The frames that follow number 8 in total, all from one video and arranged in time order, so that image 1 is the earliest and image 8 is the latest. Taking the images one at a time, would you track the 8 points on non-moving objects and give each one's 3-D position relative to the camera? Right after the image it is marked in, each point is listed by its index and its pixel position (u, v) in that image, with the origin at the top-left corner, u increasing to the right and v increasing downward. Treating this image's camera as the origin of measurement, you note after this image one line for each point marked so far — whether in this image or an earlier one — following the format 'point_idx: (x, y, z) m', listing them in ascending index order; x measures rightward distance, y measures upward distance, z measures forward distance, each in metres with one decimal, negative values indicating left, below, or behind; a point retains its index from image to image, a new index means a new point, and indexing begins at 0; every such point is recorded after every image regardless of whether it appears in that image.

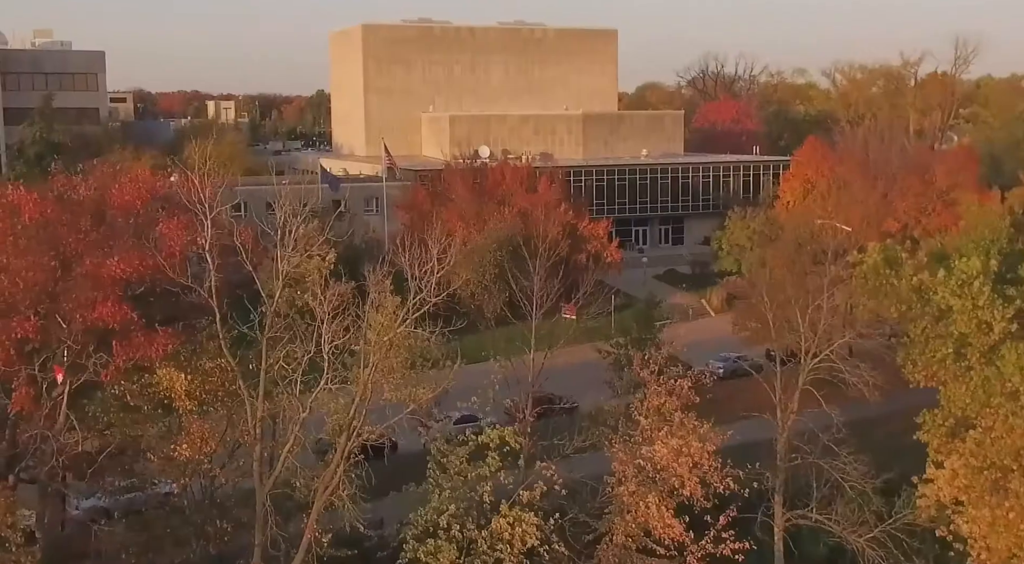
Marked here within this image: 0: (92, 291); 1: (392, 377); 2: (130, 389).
0: (-5.1, -0.2, +14.2) m
1: (-1.6, -1.2, +15.2) m
2: (-4.7, -1.3, +14.3) m
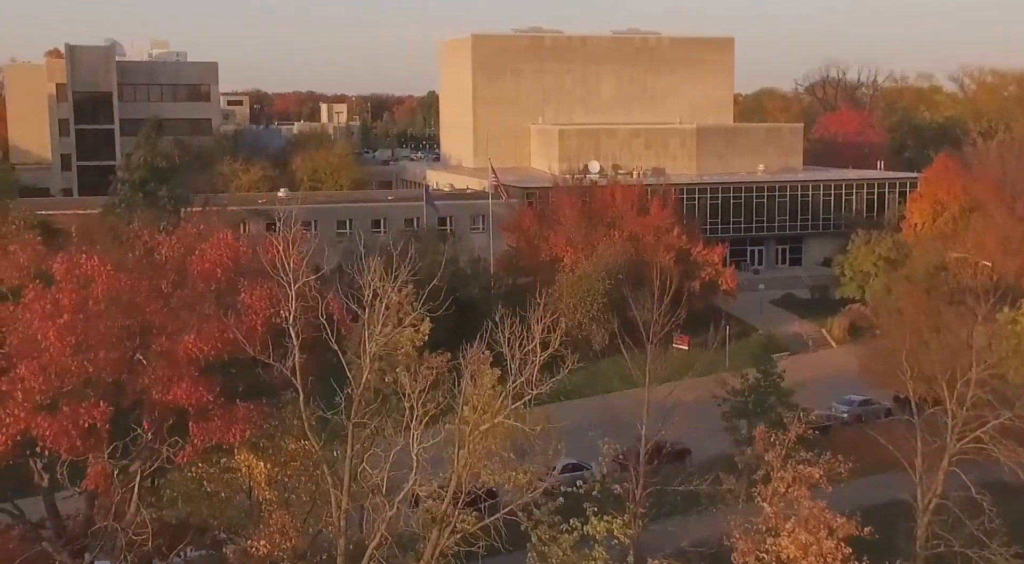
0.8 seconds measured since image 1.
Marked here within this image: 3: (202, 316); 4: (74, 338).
0: (-3.9, -1.0, +13.2) m
1: (-0.3, -2.1, +13.8) m
2: (-3.5, -2.2, +13.2) m
3: (-3.6, -0.4, +13.4) m
4: (-4.8, -0.7, +12.7) m
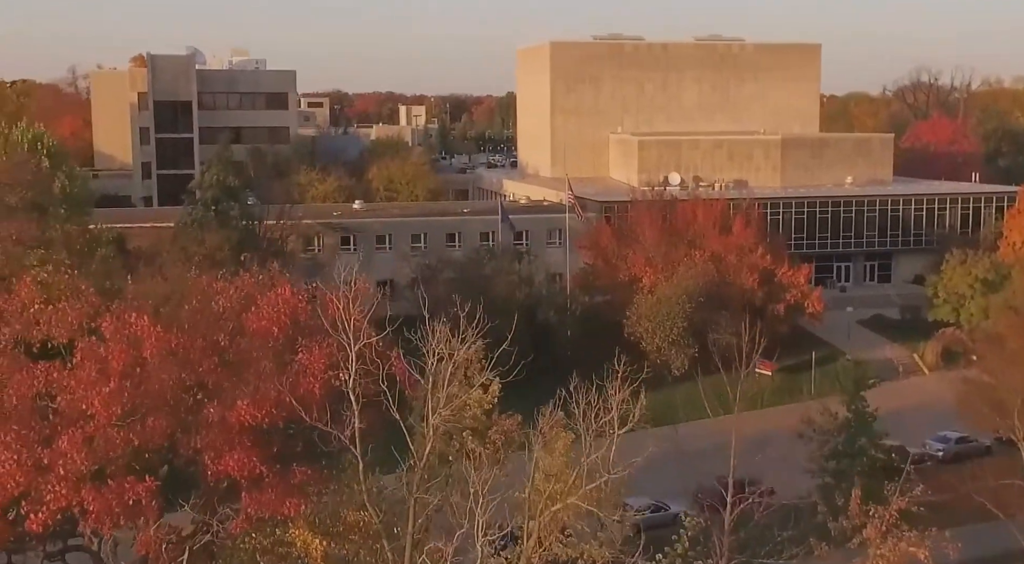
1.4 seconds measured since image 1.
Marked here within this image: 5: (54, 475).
0: (-3.1, -1.6, +12.4) m
1: (+0.6, -2.8, +12.8) m
2: (-2.7, -2.8, +12.5) m
3: (-2.7, -1.1, +12.6) m
4: (-4.0, -1.3, +12.0) m
5: (-4.6, -1.9, +11.7) m
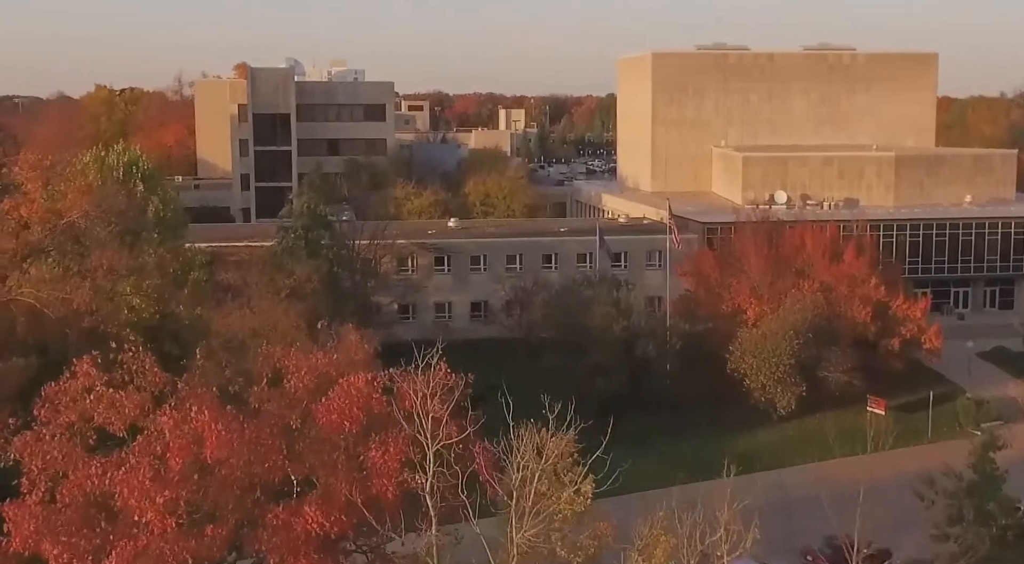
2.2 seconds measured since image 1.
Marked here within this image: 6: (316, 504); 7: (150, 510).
0: (-2.2, -2.5, +11.4) m
1: (+1.5, -3.7, +11.5) m
2: (-1.8, -3.7, +11.4) m
3: (-1.8, -1.9, +11.5) m
4: (-3.2, -2.2, +11.1) m
5: (-3.7, -2.8, +10.8) m
6: (-1.9, -2.1, +11.3) m
7: (-3.4, -2.1, +11.0) m
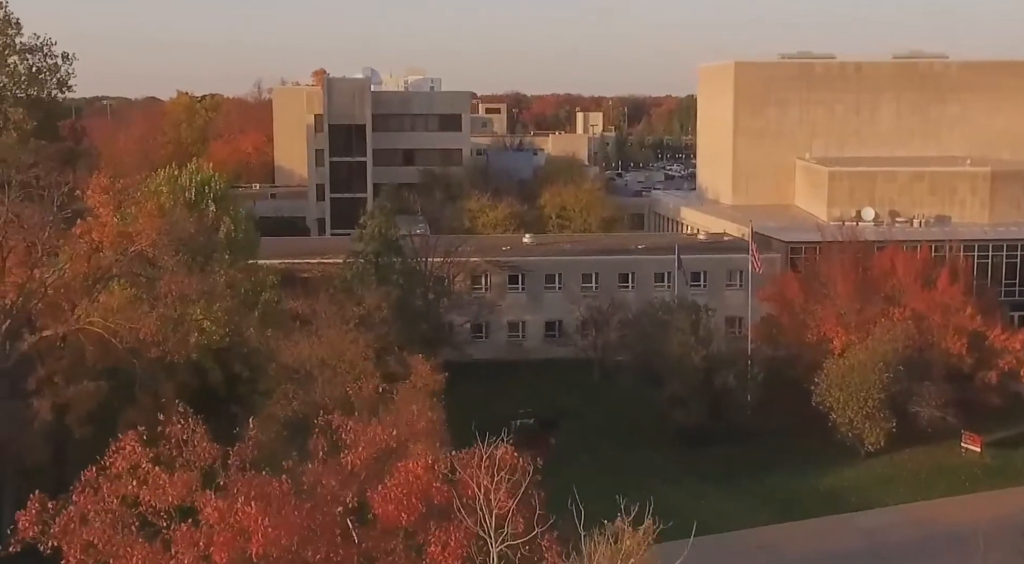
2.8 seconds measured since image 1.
0: (-1.6, -3.2, +10.5) m
1: (+2.1, -4.5, +10.4) m
2: (-1.2, -4.4, +10.5) m
3: (-1.2, -2.7, +10.6) m
4: (-2.6, -2.9, +10.3) m
5: (-3.1, -3.5, +10.1) m
6: (-1.3, -2.8, +10.4) m
7: (-2.8, -2.8, +10.2) m
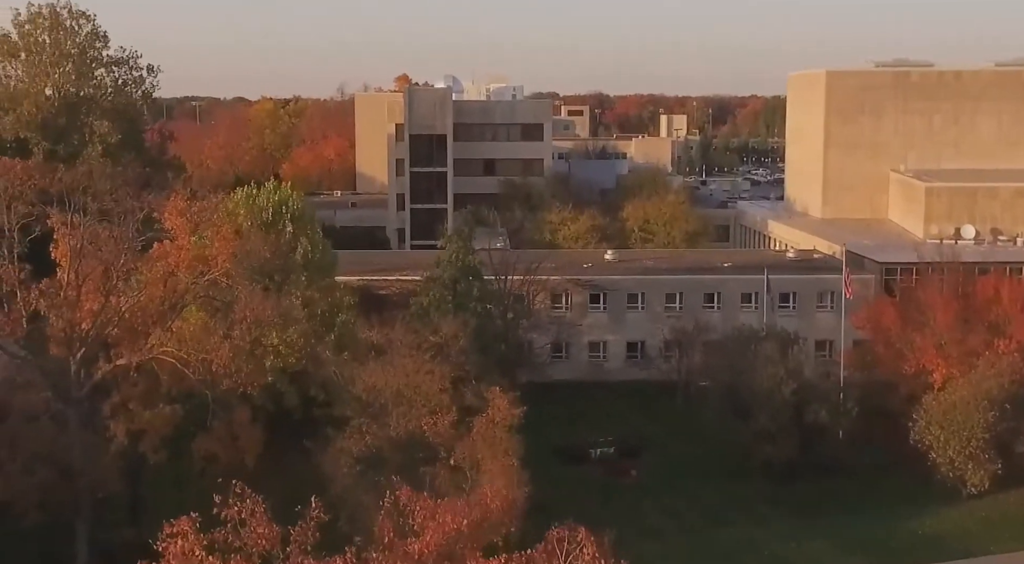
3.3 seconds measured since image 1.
0: (-0.9, -3.9, +9.6) m
1: (+2.7, -5.2, +9.2) m
2: (-0.5, -5.1, +9.6) m
3: (-0.5, -3.4, +9.7) m
4: (-1.9, -3.6, +9.4) m
5: (-2.5, -4.2, +9.3) m
6: (-0.6, -3.5, +9.5) m
7: (-2.1, -3.5, +9.4) m
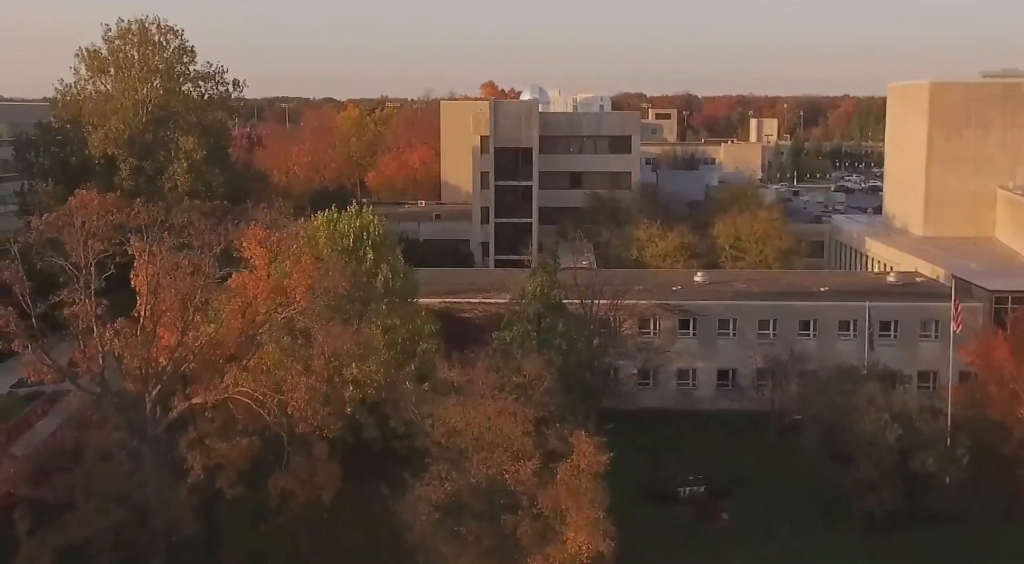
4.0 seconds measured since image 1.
0: (-0.3, -4.8, +8.5) m
1: (+3.3, -6.1, +7.8) m
2: (+0.1, -6.0, +8.4) m
3: (+0.1, -4.2, +8.5) m
4: (-1.3, -4.5, +8.4) m
5: (-1.9, -5.0, +8.2) m
6: (0.0, -4.4, +8.3) m
7: (-1.5, -4.3, +8.3) m
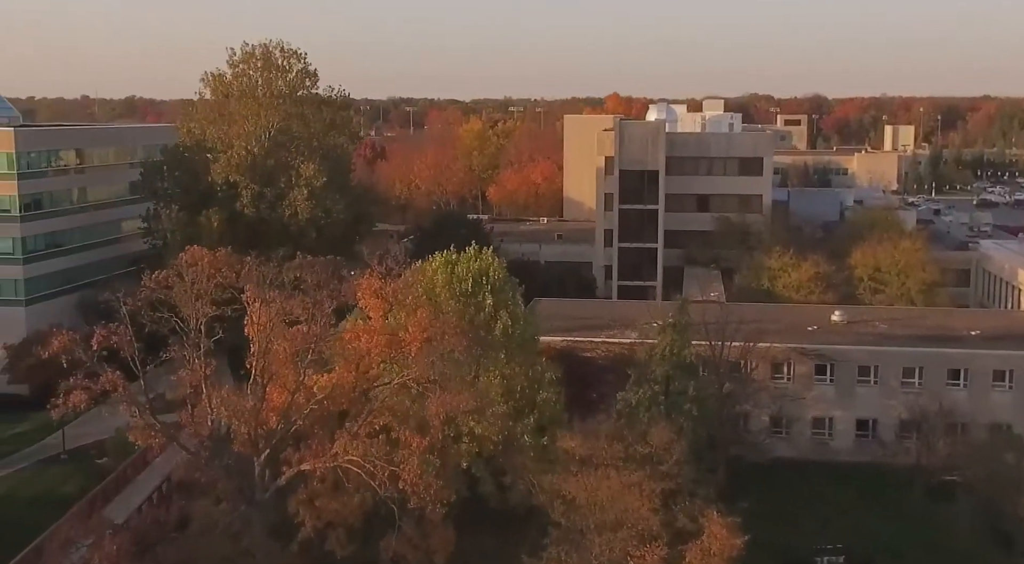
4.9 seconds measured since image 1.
0: (+0.5, -6.1, +6.8) m
1: (+4.0, -7.5, +5.8) m
2: (+0.8, -7.3, +6.6) m
3: (+0.9, -5.6, +6.8) m
4: (-0.5, -5.8, +6.8) m
5: (-1.2, -6.4, +6.7) m
6: (+0.7, -5.7, +6.6) m
7: (-0.8, -5.7, +6.7) m
